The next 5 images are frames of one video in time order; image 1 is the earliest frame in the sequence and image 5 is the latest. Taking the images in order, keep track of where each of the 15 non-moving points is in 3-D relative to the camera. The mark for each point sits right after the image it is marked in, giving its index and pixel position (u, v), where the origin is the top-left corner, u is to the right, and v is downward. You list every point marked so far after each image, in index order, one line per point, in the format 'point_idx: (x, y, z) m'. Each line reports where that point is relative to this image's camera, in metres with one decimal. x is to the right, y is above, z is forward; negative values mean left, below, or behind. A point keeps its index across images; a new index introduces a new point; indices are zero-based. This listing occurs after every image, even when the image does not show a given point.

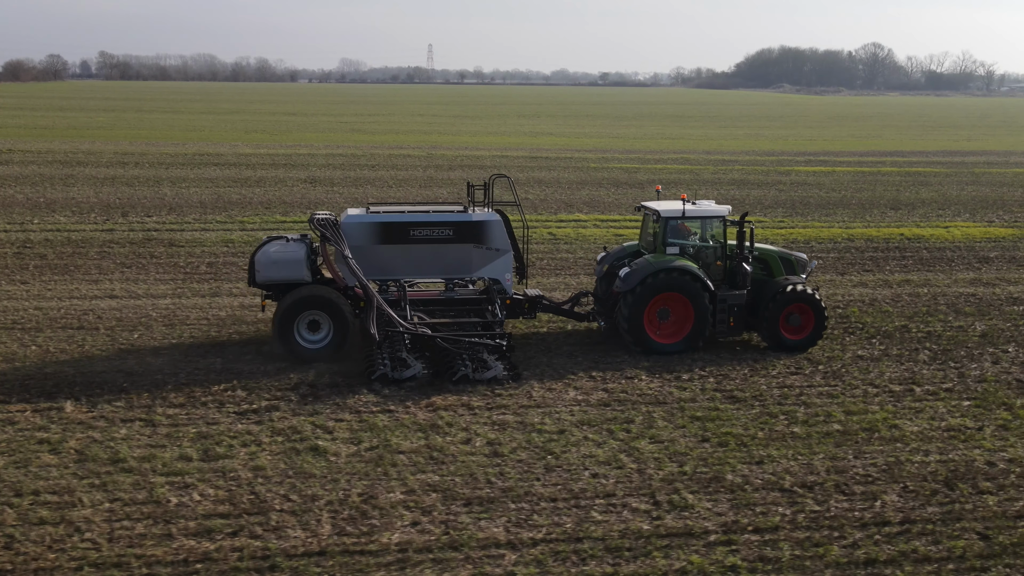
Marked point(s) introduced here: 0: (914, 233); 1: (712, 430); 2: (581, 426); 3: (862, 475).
0: (+8.1, +1.1, +19.6) m
1: (+1.7, -1.2, +8.1) m
2: (+0.6, -1.2, +8.1) m
3: (+2.6, -1.4, +7.2) m
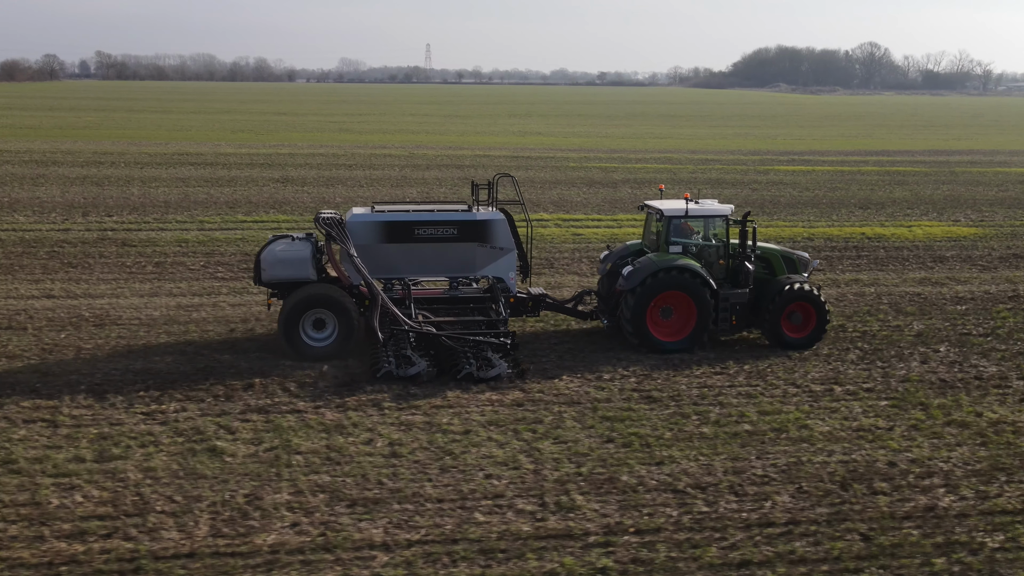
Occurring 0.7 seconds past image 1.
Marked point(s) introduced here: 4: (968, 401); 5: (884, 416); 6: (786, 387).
0: (+7.3, +1.1, +19.6) m
1: (+0.9, -1.2, +8.1) m
2: (-0.2, -1.2, +8.1) m
3: (+1.8, -1.4, +7.2) m
4: (+4.2, -1.1, +9.0) m
5: (+3.3, -1.1, +8.6) m
6: (+2.7, -1.0, +9.4) m
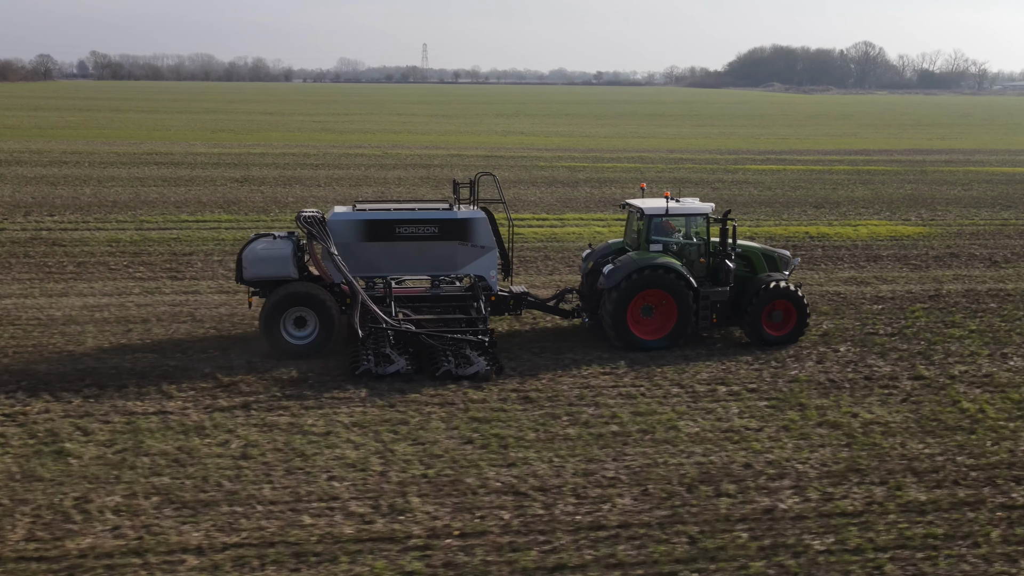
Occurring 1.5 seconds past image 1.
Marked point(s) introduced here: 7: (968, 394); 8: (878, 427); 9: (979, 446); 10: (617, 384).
0: (+6.2, +1.1, +19.5) m
1: (-0.2, -1.2, +8.0) m
2: (-1.3, -1.2, +8.0) m
3: (+0.7, -1.4, +7.1) m
4: (+3.1, -1.0, +9.0) m
5: (+2.2, -1.1, +8.5) m
6: (+1.5, -1.0, +9.3) m
7: (+4.4, -1.0, +9.3) m
8: (+3.1, -1.2, +8.3) m
9: (+3.8, -1.3, +7.9) m
10: (+1.0, -0.9, +9.3) m
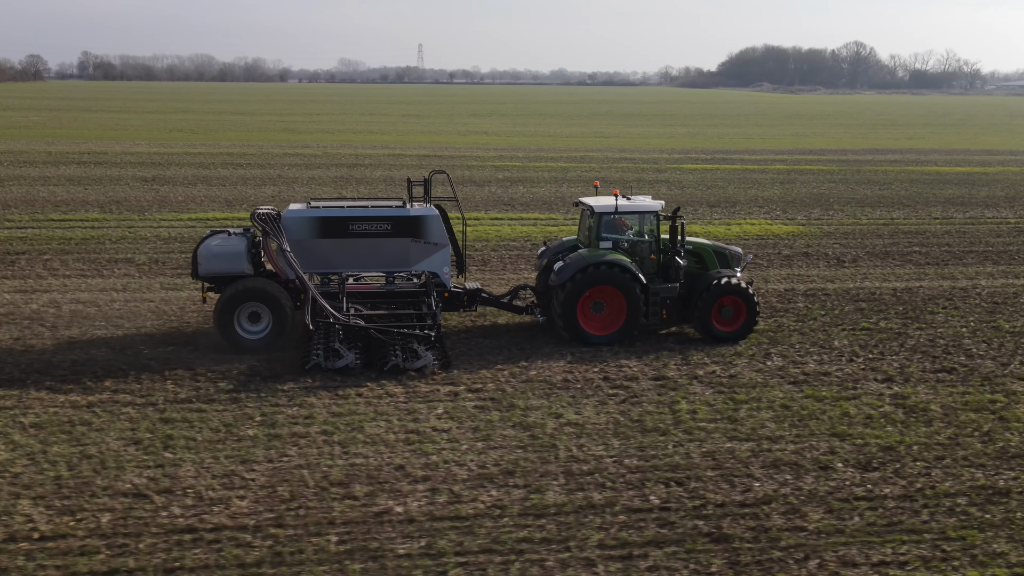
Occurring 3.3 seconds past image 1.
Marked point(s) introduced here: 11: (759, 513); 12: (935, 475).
0: (+3.6, +1.1, +19.4) m
1: (-2.9, -1.2, +7.9) m
2: (-4.0, -1.2, +7.9) m
3: (-1.9, -1.4, +7.0) m
4: (+0.5, -1.0, +8.9) m
5: (-0.5, -1.1, +8.4) m
6: (-1.1, -0.9, +9.2) m
7: (+1.7, -1.0, +9.2) m
8: (+0.5, -1.2, +8.2) m
9: (+1.2, -1.3, +7.8) m
10: (-1.6, -0.9, +9.2) m
11: (+1.7, -1.5, +6.7) m
12: (+3.2, -1.4, +7.4) m
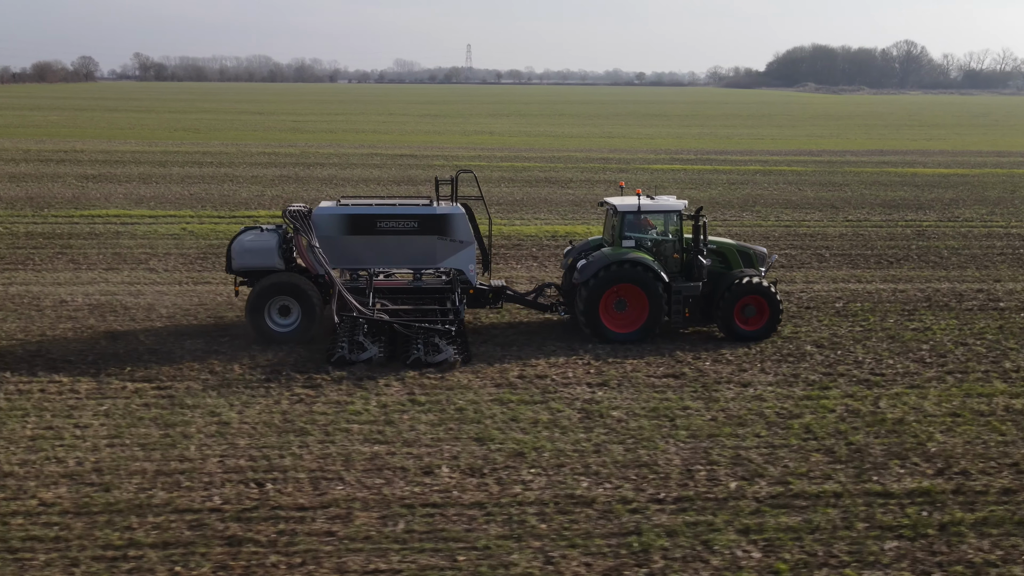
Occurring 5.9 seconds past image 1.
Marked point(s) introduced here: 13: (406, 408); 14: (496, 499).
0: (+1.2, +1.1, +19.1) m
1: (-5.9, -1.1, +8.0) m
2: (-7.0, -1.1, +8.0) m
3: (-5.0, -1.3, +7.0) m
4: (-2.5, -1.0, +8.8) m
5: (-3.4, -1.1, +8.4) m
6: (-4.0, -0.9, +9.2) m
7: (-1.2, -1.0, +9.0) m
8: (-2.5, -1.2, +8.1) m
9: (-1.8, -1.3, +7.7) m
10: (-4.6, -0.9, +9.2) m
11: (-1.4, -1.5, +6.5) m
12: (+0.2, -1.4, +7.1) m
13: (-0.9, -1.1, +8.6) m
14: (-0.1, -1.5, +6.8) m
